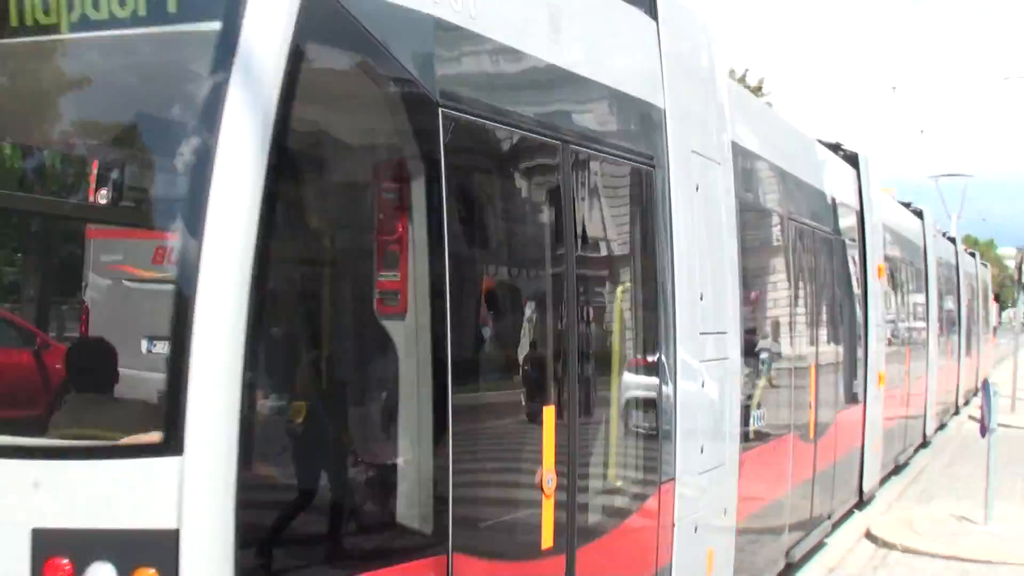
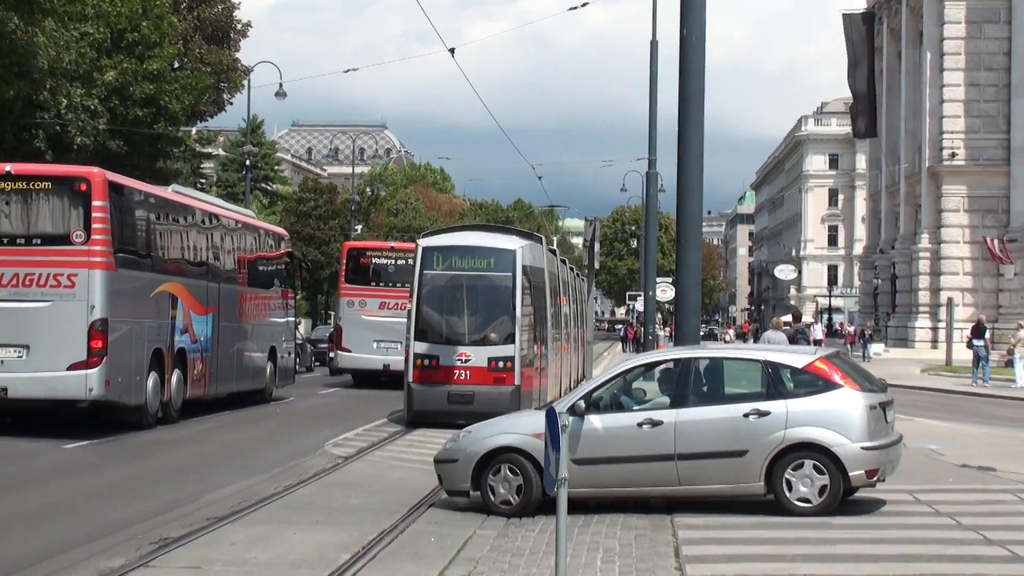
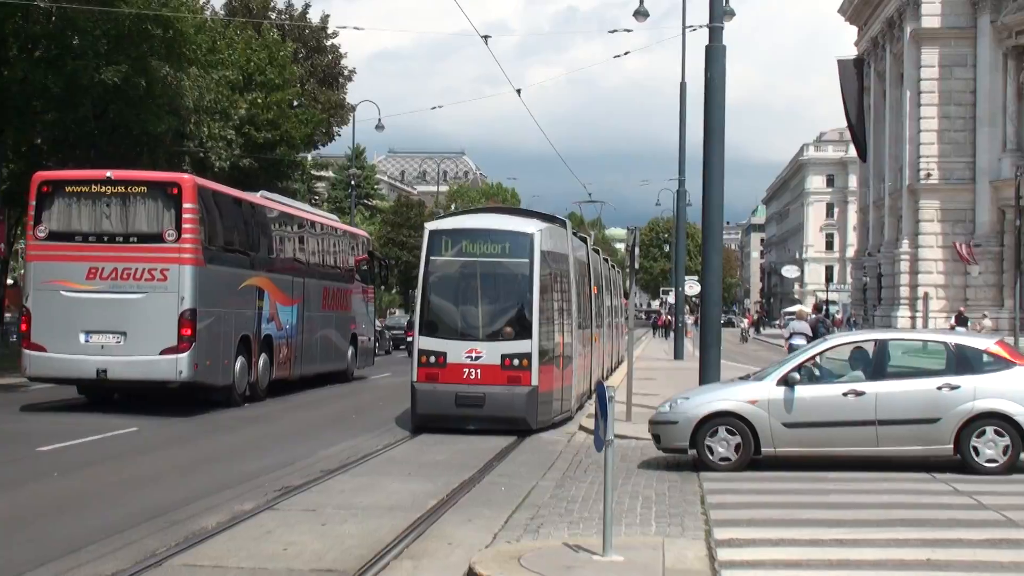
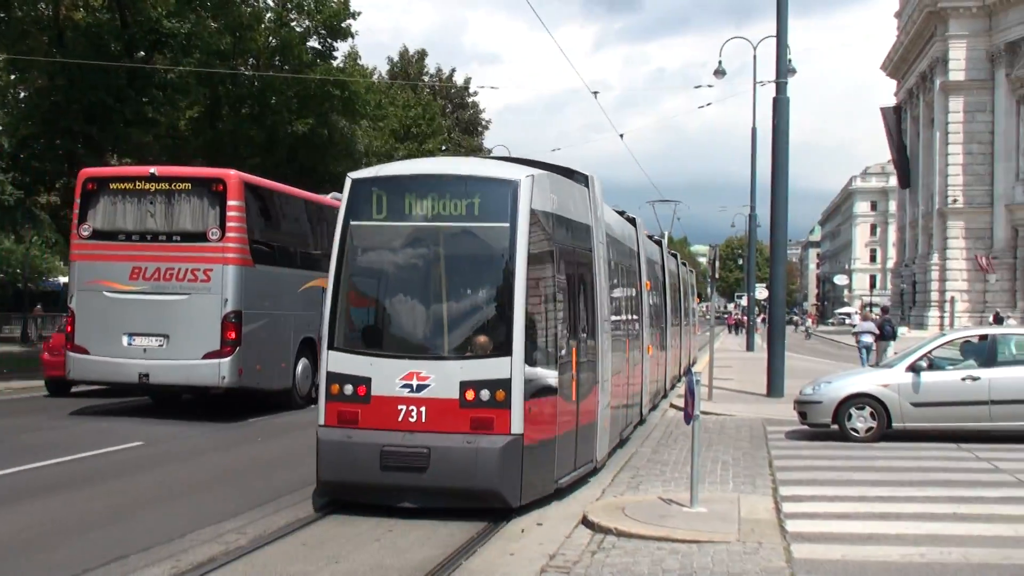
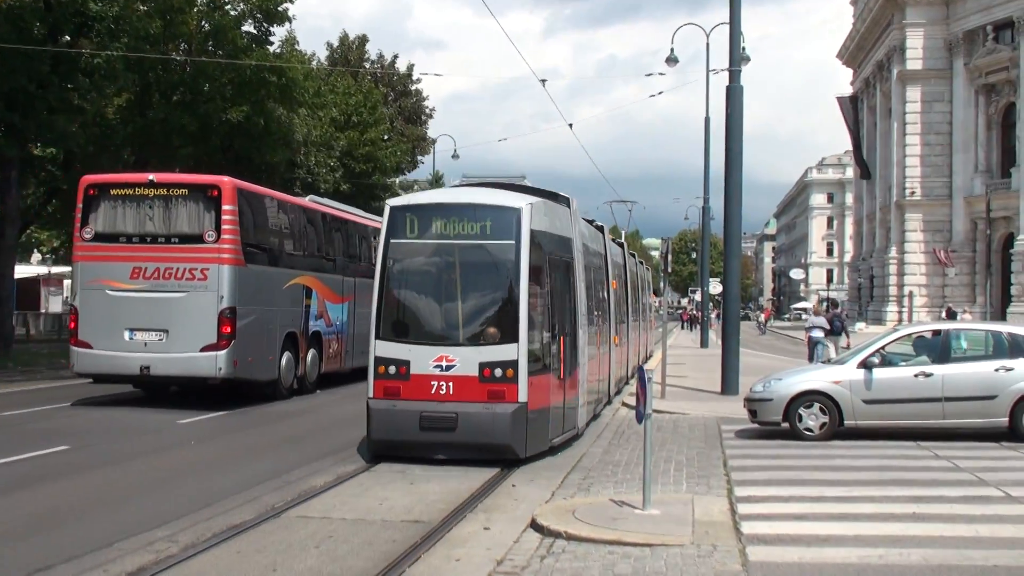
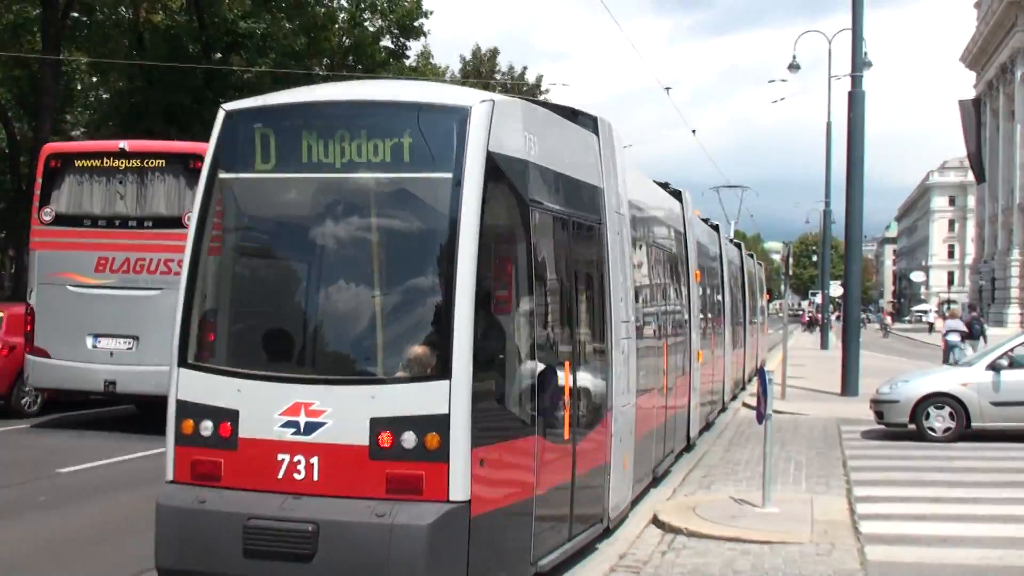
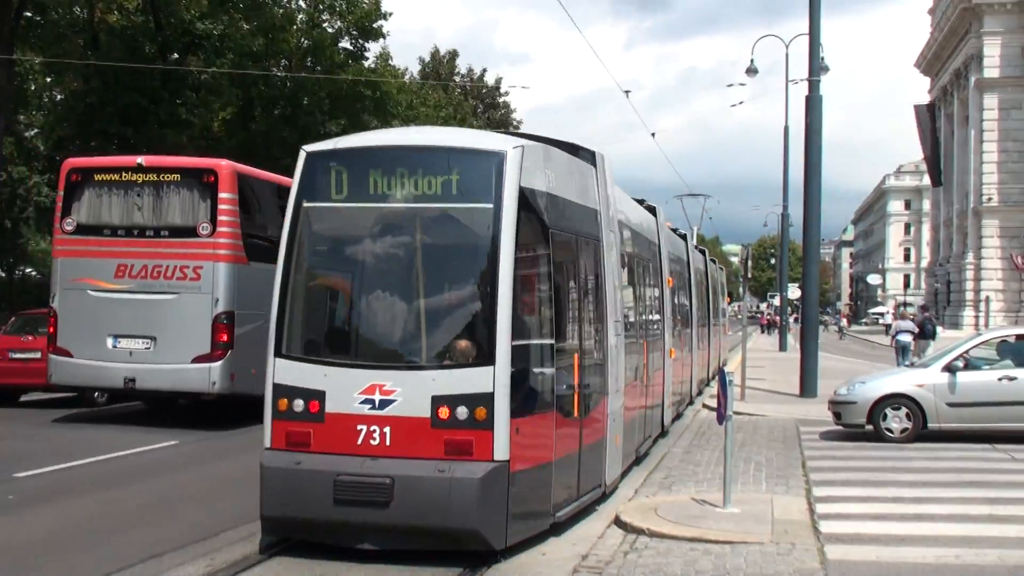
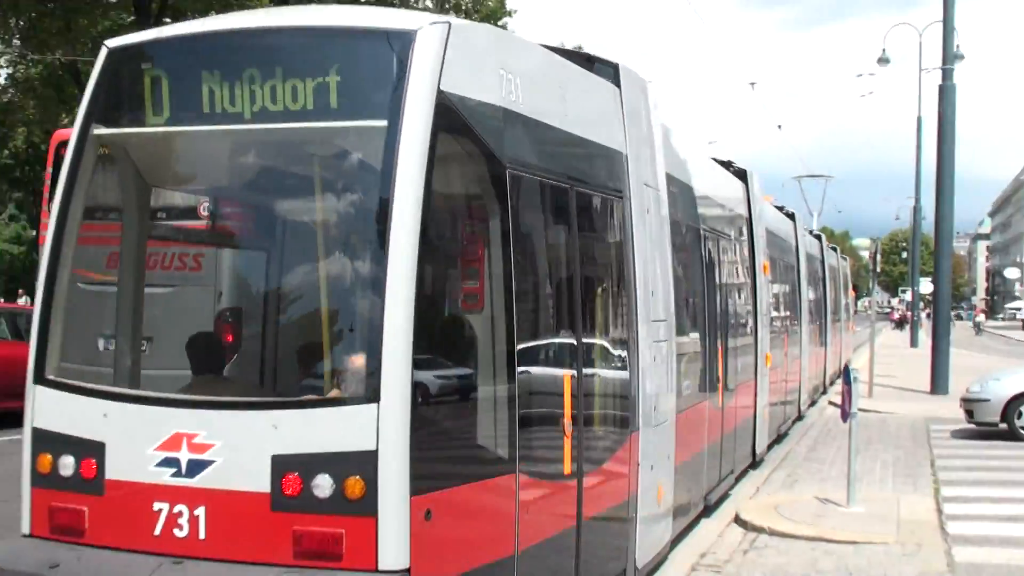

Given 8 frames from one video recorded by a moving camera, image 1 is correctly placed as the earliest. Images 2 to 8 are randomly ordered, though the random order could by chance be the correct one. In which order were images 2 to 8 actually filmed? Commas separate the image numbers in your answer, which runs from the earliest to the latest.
8, 6, 7, 4, 5, 3, 2
